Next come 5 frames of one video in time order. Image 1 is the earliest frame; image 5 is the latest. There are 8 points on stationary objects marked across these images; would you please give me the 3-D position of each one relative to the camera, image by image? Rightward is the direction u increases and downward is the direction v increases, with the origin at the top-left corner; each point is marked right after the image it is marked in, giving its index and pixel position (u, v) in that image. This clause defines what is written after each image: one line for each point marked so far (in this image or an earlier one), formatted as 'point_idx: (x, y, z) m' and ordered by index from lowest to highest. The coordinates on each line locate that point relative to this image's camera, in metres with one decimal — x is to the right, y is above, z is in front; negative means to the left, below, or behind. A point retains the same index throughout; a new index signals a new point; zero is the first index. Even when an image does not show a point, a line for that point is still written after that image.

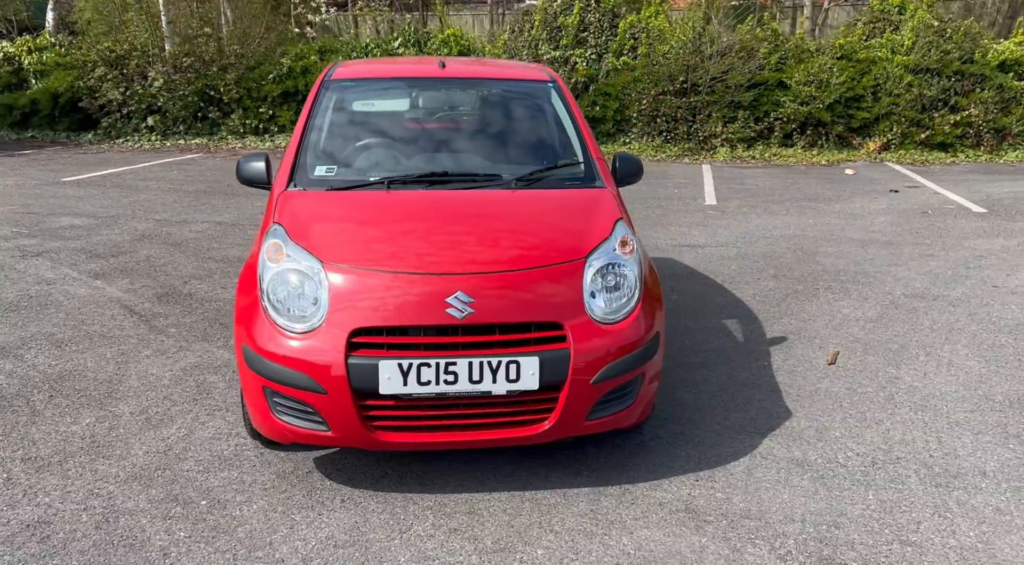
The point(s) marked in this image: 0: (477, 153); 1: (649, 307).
0: (0.0, +0.7, +4.4) m
1: (+0.6, -0.1, +3.7) m
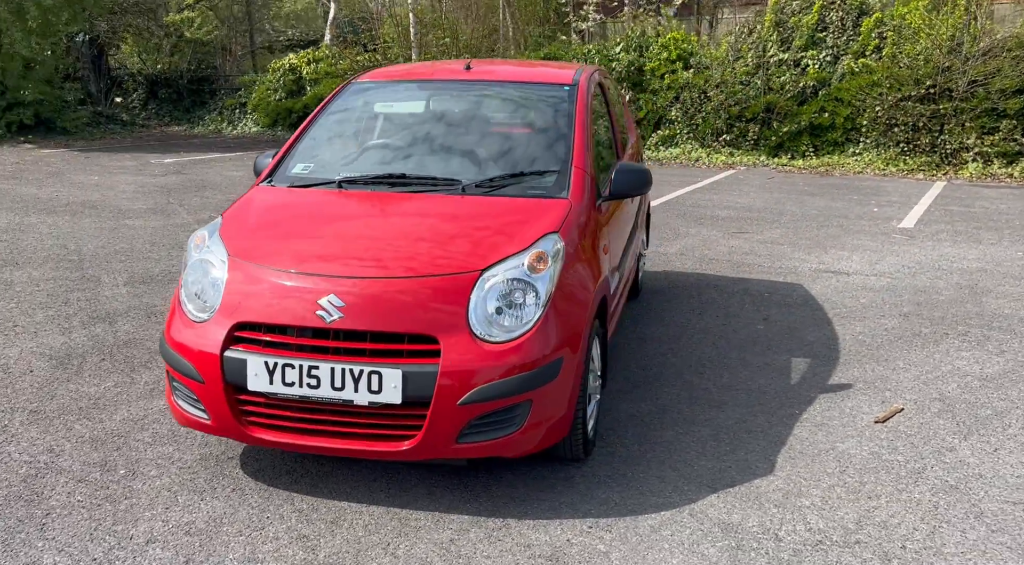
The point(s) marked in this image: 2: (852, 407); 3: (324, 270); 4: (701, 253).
0: (-0.1, +0.6, +4.2) m
1: (+0.2, -0.2, +3.3) m
2: (+1.7, -0.6, +4.4) m
3: (-0.7, 0.0, +3.4) m
4: (+1.6, +0.2, +7.8) m
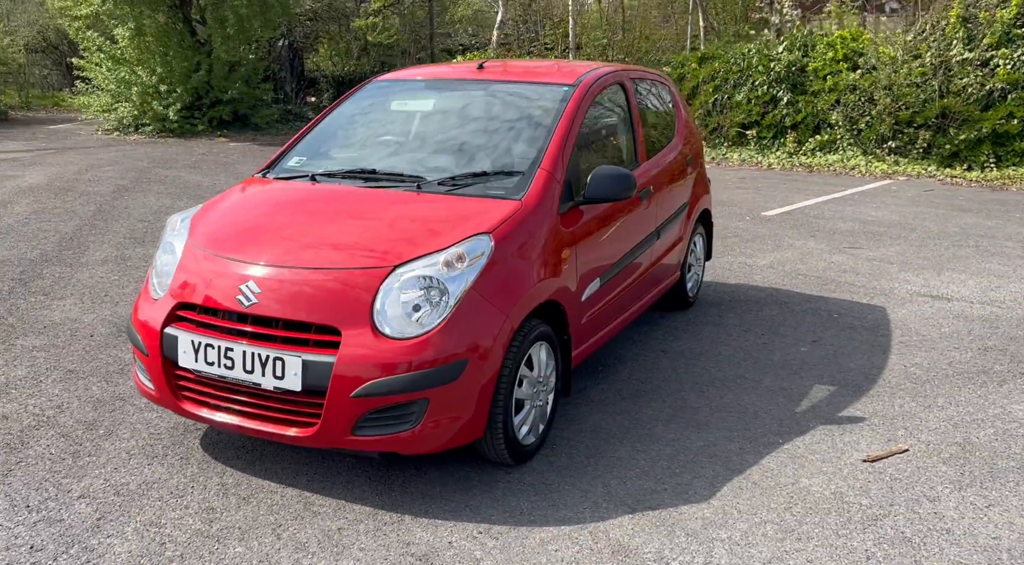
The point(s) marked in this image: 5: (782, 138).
0: (-0.2, +0.6, +4.2) m
1: (-0.2, -0.2, +3.3) m
2: (+1.5, -0.7, +4.0) m
3: (-1.0, +0.1, +3.5) m
4: (+2.3, +0.1, +7.3) m
5: (+4.5, +2.4, +14.5) m
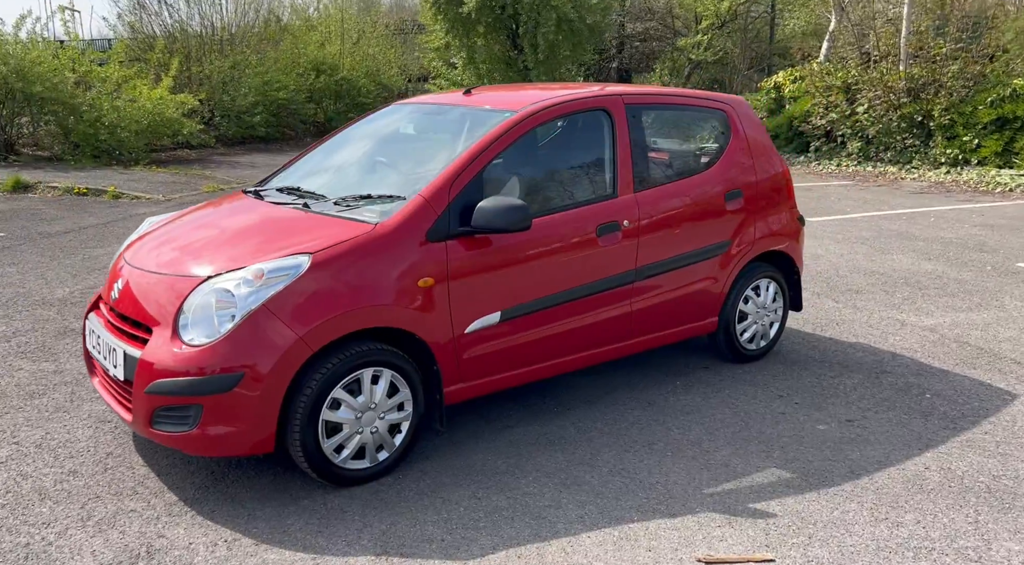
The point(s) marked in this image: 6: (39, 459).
0: (-0.6, +0.5, +4.2) m
1: (-1.0, -0.2, +3.4) m
2: (+0.7, -1.0, +3.3) m
3: (-1.7, +0.1, +4.0) m
4: (+3.0, -0.3, +5.9) m
5: (+8.4, +1.5, +11.4) m
6: (-2.1, -0.8, +4.1) m
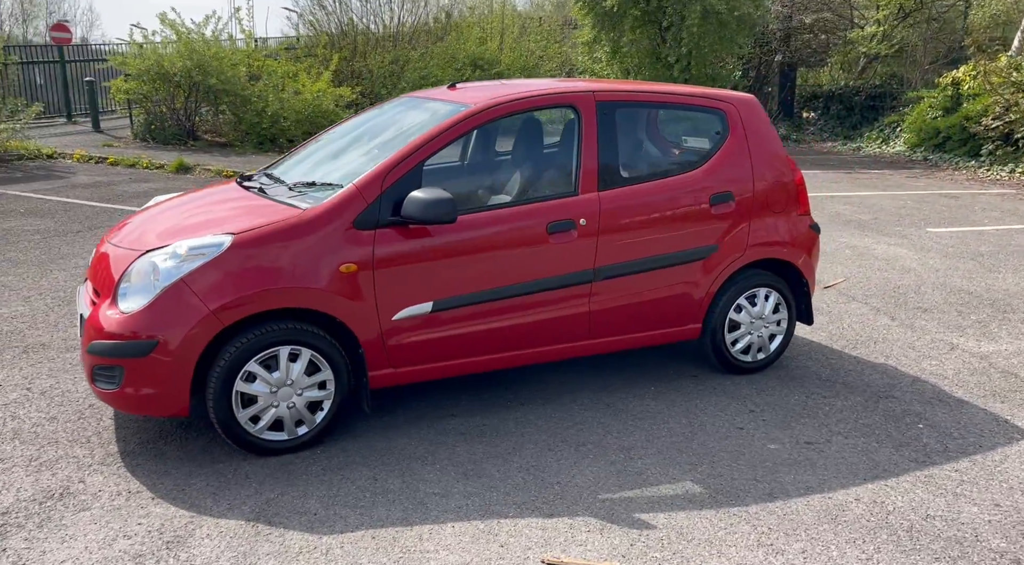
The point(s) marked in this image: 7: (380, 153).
0: (-0.8, +0.6, +4.4) m
1: (-1.5, -0.1, +3.7) m
2: (+0.2, -1.0, +3.2) m
3: (-1.9, +0.2, +4.4) m
4: (+3.0, -0.5, +5.2) m
5: (+9.6, +1.0, +9.4) m
6: (-2.4, -0.6, +4.6) m
7: (-0.6, +0.6, +4.3) m
